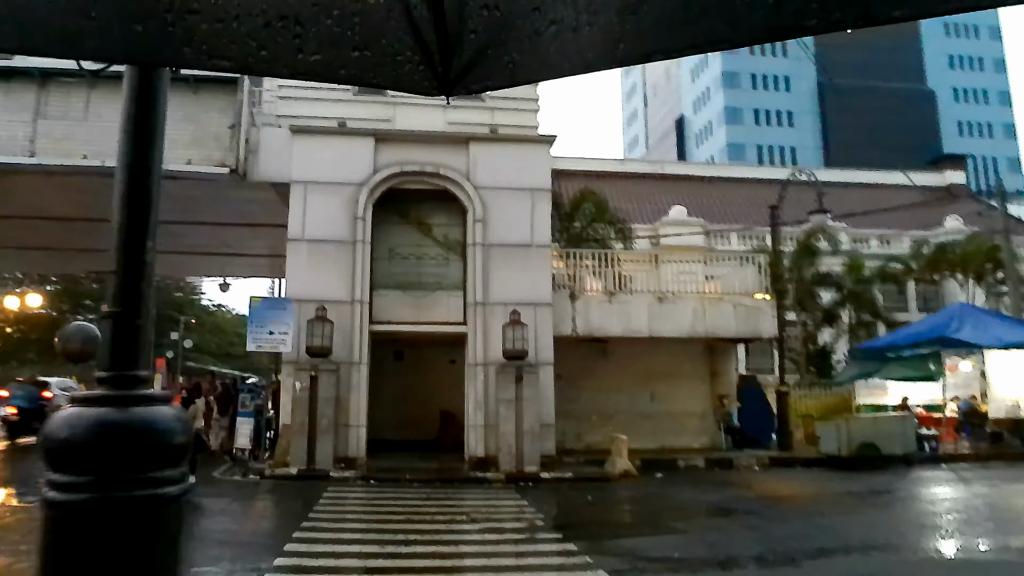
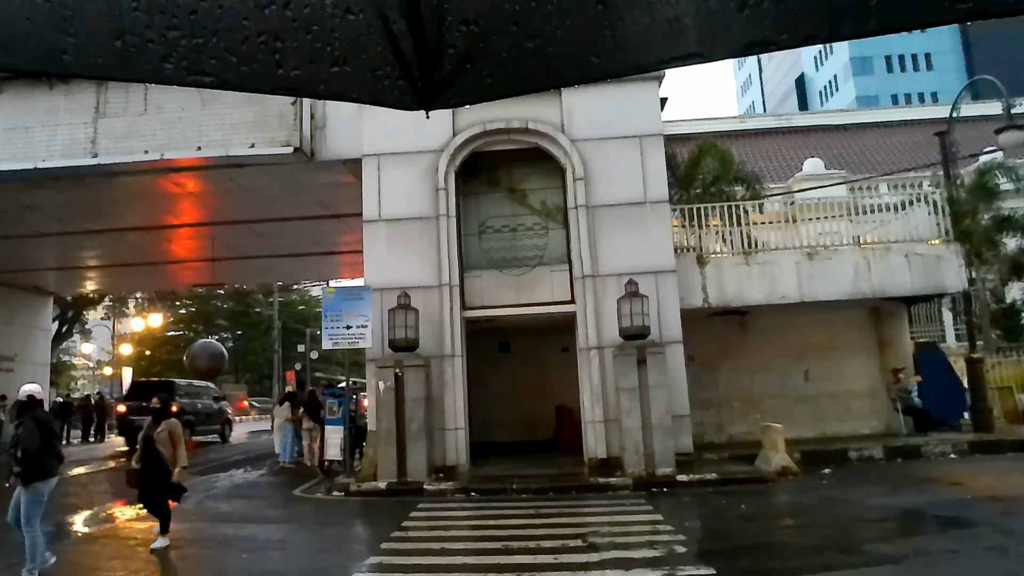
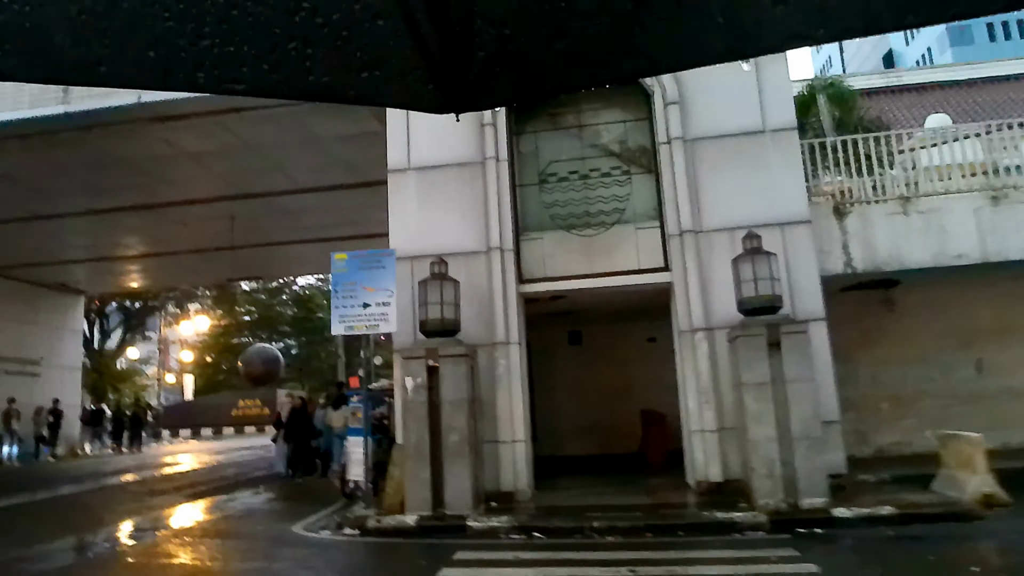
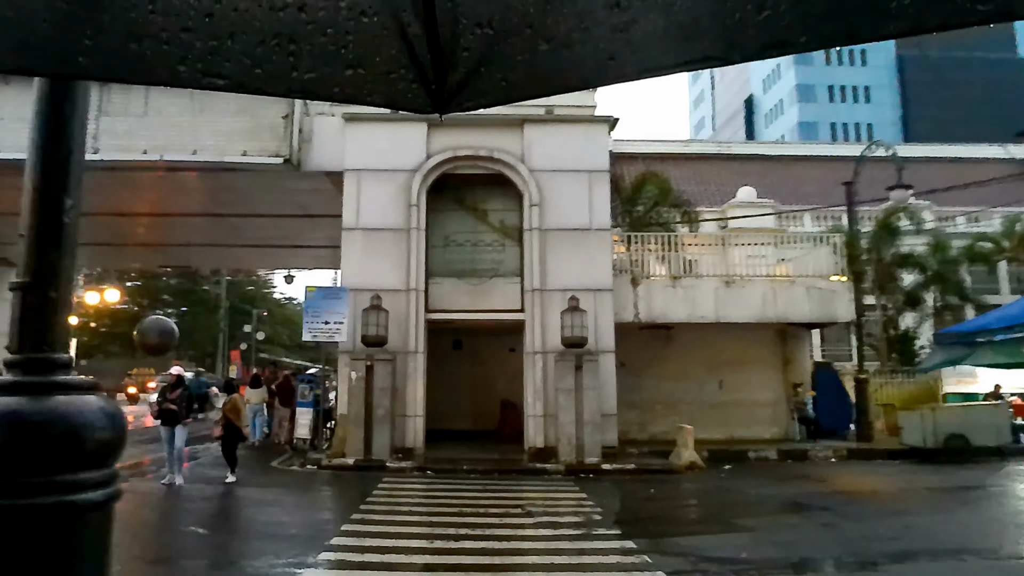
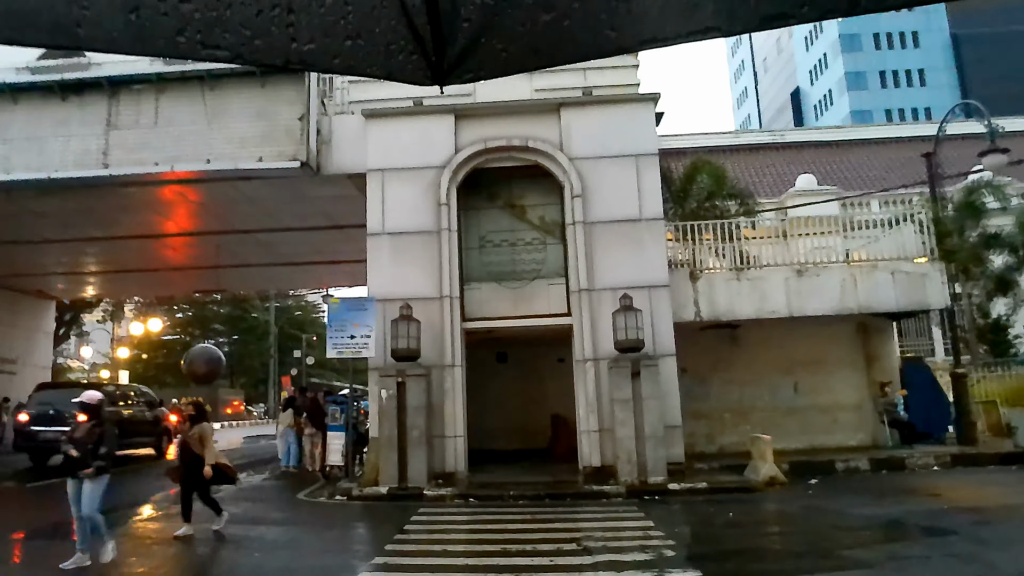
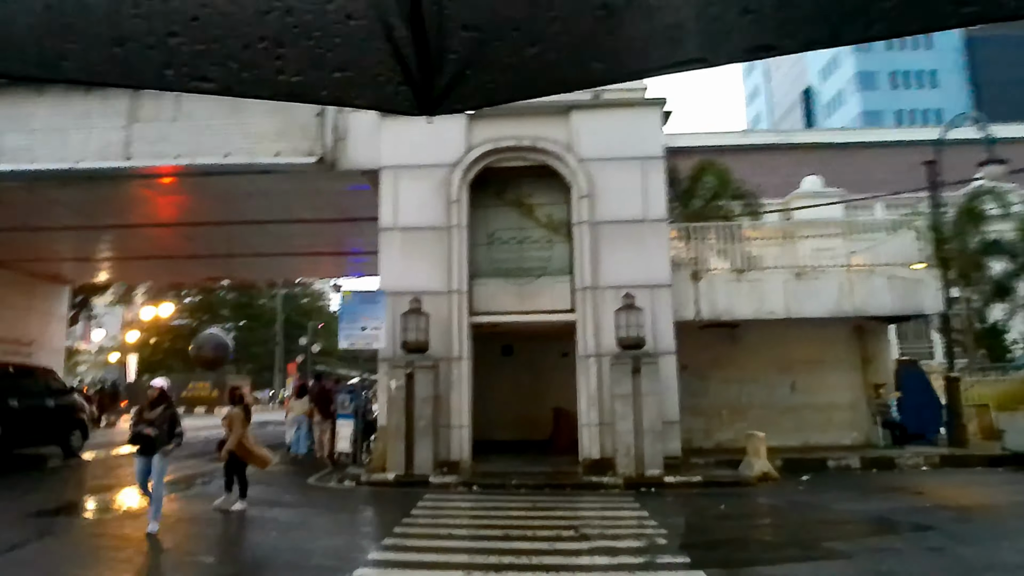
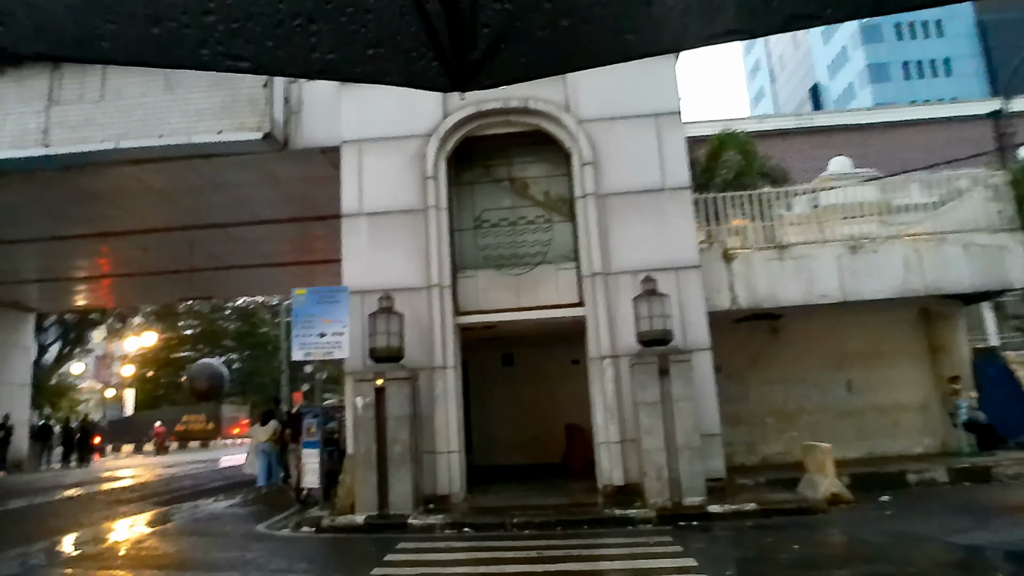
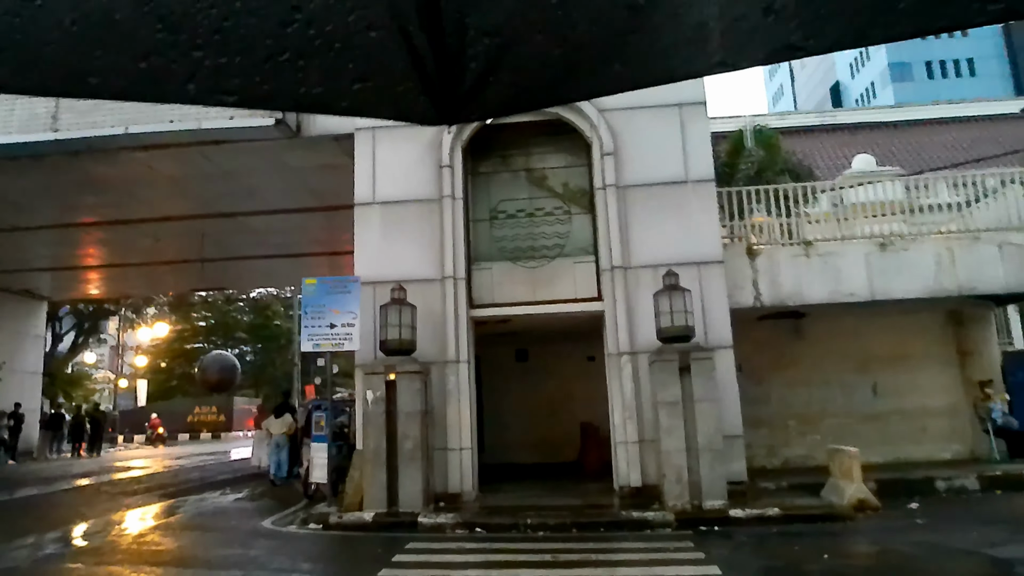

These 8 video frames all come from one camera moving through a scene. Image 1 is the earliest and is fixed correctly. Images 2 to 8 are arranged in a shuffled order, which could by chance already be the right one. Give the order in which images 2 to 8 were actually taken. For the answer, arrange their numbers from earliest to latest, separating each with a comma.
4, 6, 5, 2, 7, 8, 3
